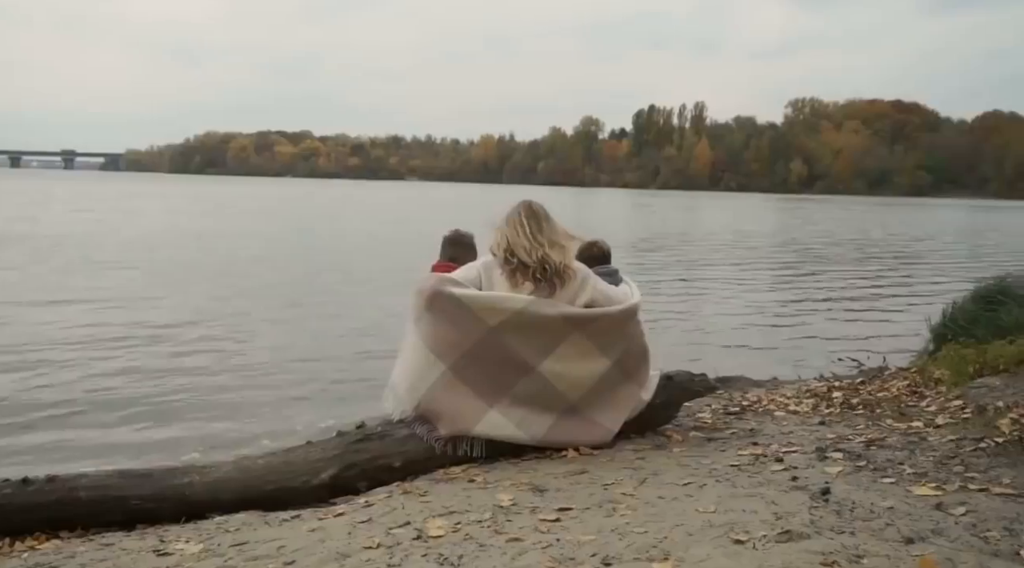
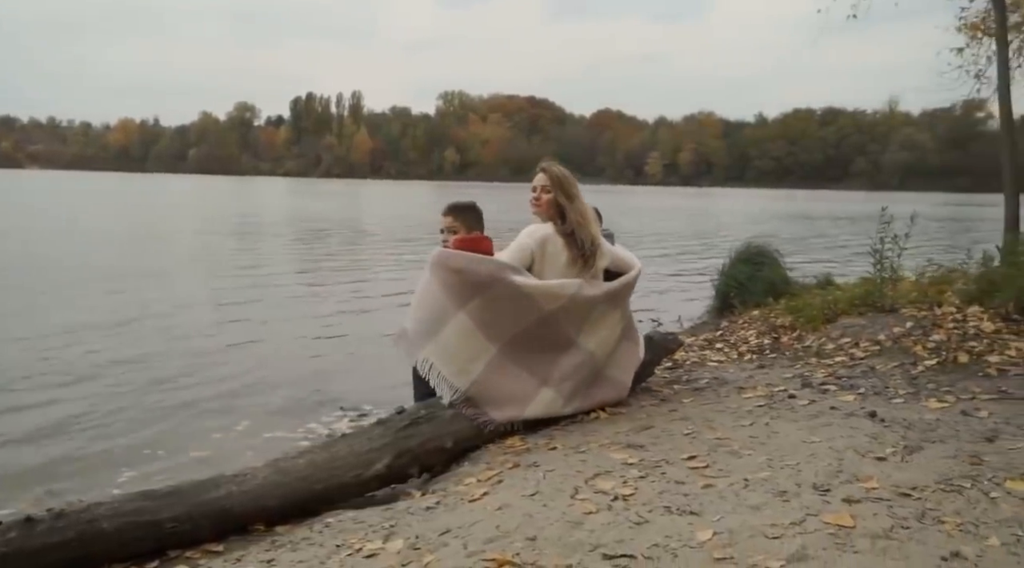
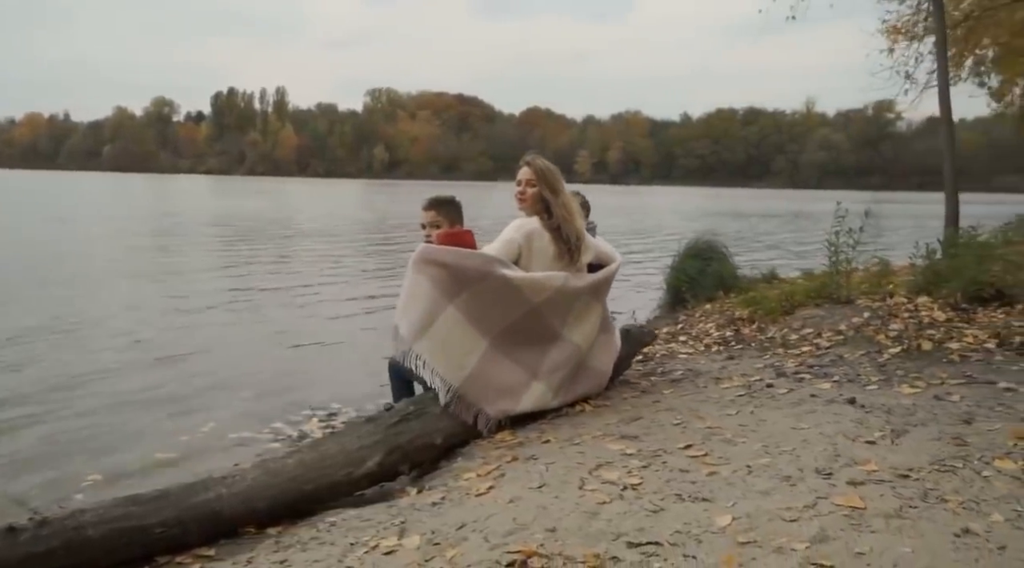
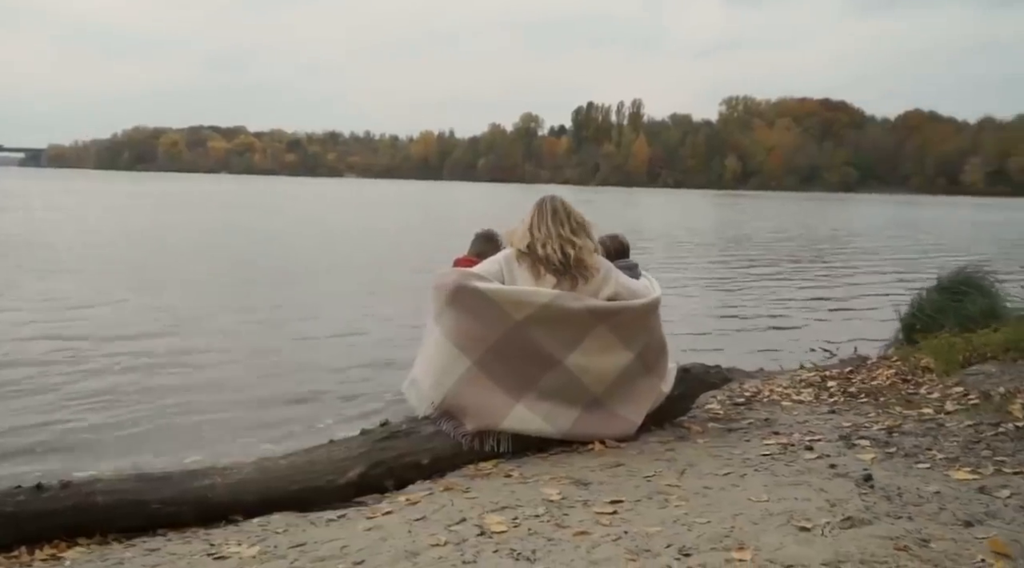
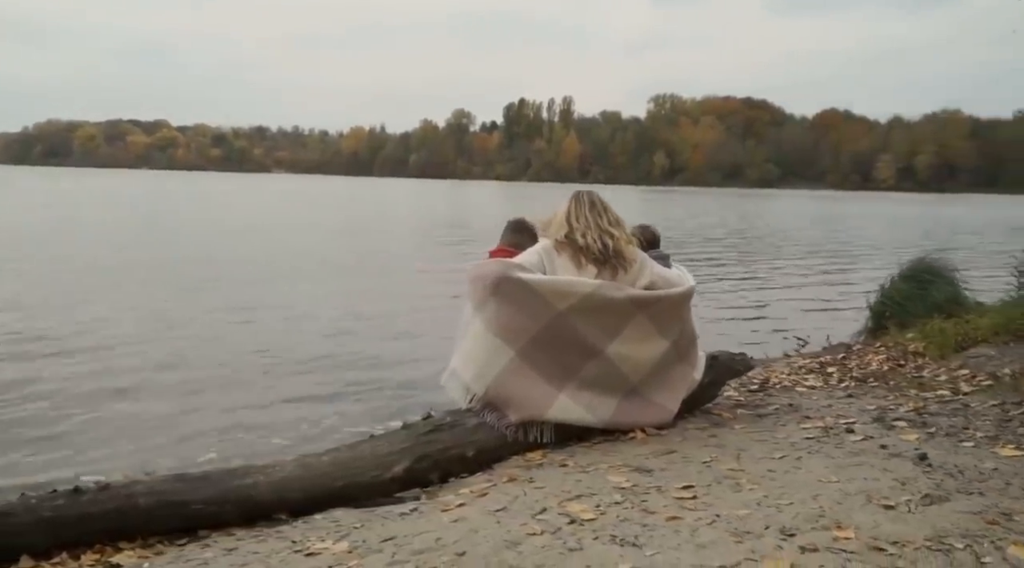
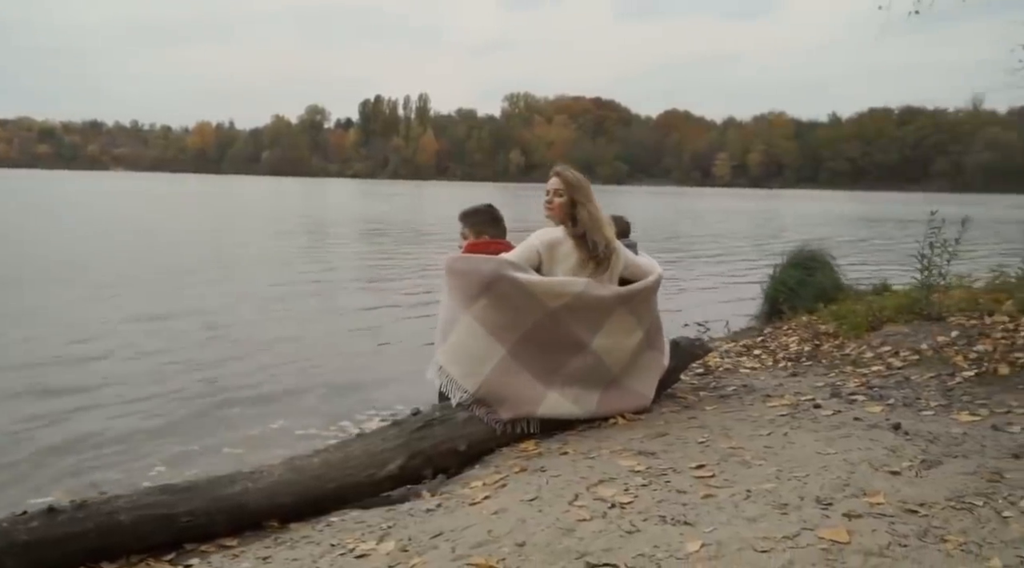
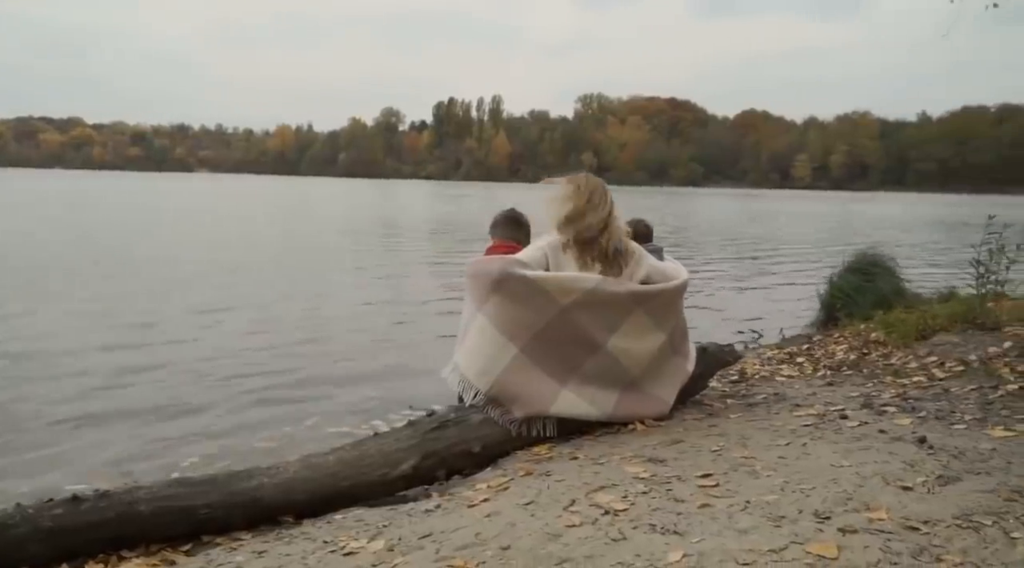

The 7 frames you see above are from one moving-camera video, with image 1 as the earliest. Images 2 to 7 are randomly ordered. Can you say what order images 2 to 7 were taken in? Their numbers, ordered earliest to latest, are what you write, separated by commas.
4, 5, 7, 6, 2, 3
